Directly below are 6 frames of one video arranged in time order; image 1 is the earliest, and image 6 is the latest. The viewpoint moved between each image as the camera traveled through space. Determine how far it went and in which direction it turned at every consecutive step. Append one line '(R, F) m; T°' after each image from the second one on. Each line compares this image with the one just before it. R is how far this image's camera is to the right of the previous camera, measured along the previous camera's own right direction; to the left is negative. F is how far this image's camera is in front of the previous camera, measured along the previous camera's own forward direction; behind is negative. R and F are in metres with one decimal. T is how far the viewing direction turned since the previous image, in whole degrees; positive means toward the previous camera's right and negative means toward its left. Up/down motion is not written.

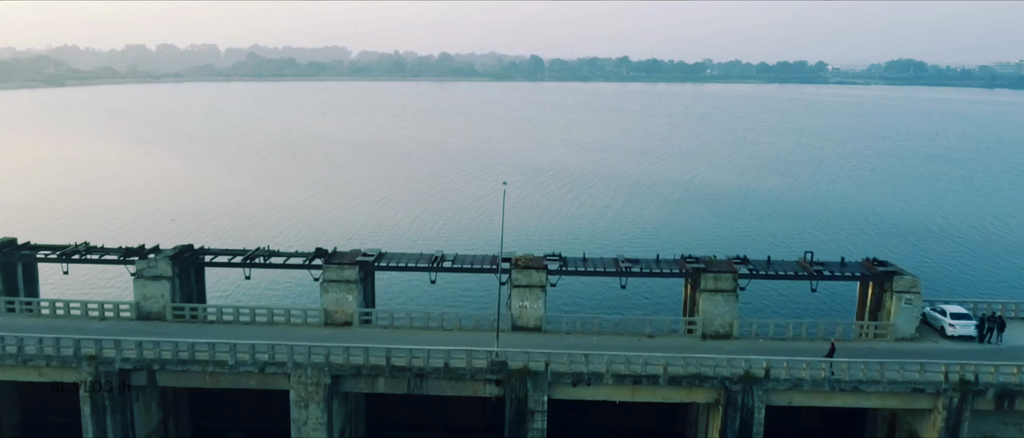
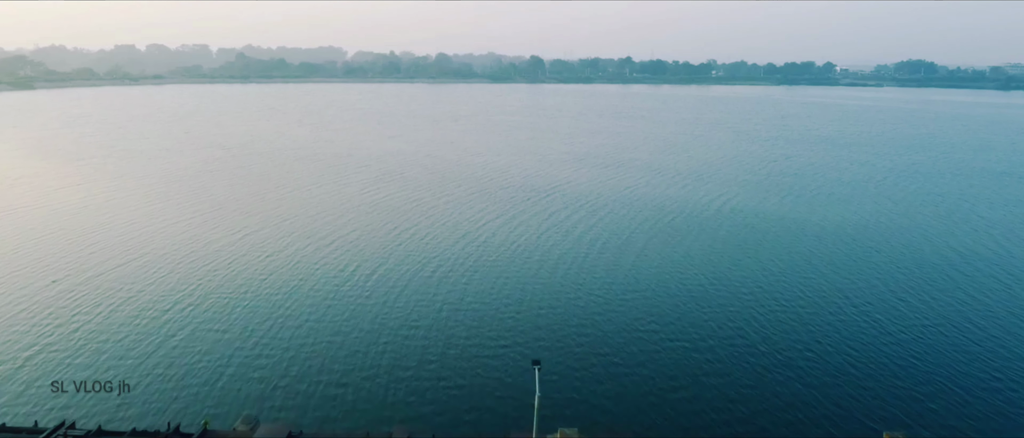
(-0.6, +11.4) m; 0°
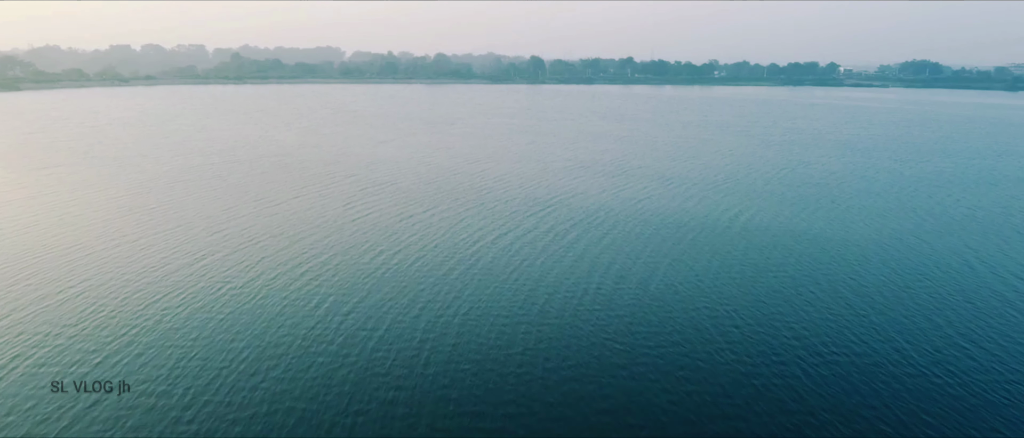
(+0.1, +5.0) m; 0°
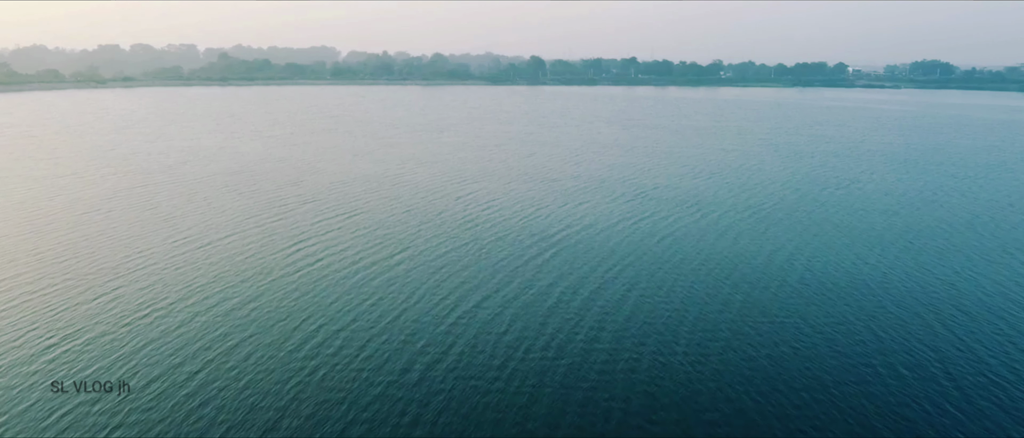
(+0.1, +11.1) m; 0°
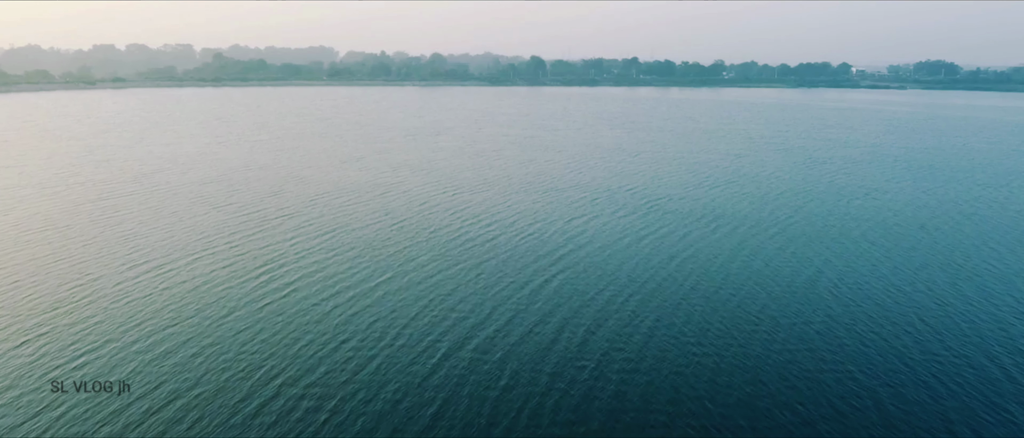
(+0.1, +4.5) m; 0°
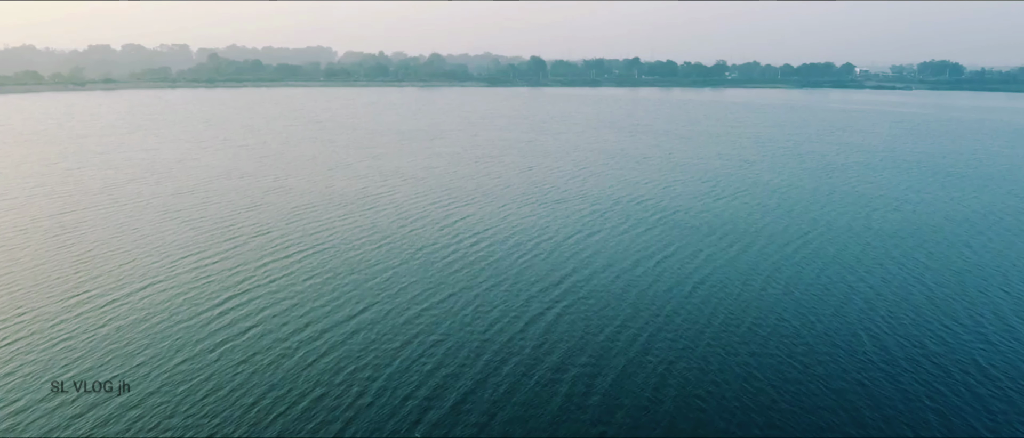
(+0.3, +4.2) m; 0°
